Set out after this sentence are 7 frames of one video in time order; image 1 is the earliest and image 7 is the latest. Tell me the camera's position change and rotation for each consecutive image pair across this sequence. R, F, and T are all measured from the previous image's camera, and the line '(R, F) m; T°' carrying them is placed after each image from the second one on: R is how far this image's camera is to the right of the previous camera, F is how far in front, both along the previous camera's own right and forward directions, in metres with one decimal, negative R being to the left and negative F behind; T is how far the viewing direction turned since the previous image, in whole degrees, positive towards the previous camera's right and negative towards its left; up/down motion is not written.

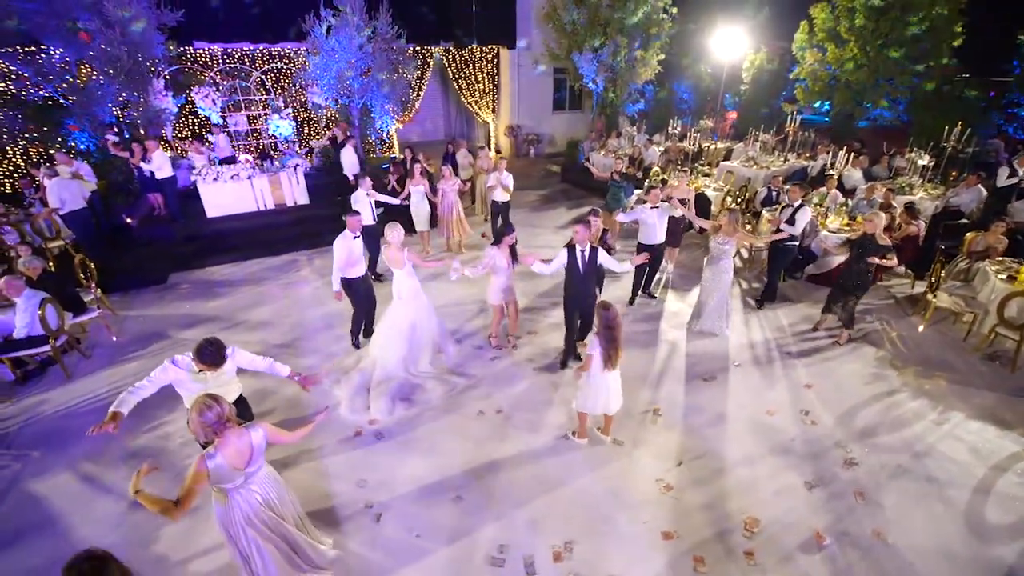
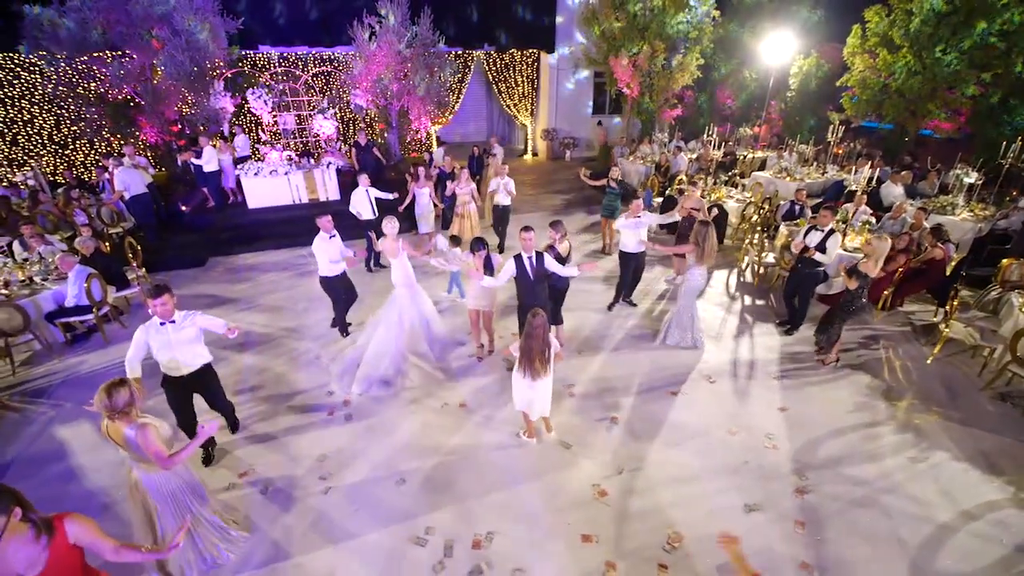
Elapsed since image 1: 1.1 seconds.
(+0.9, -0.1) m; -6°
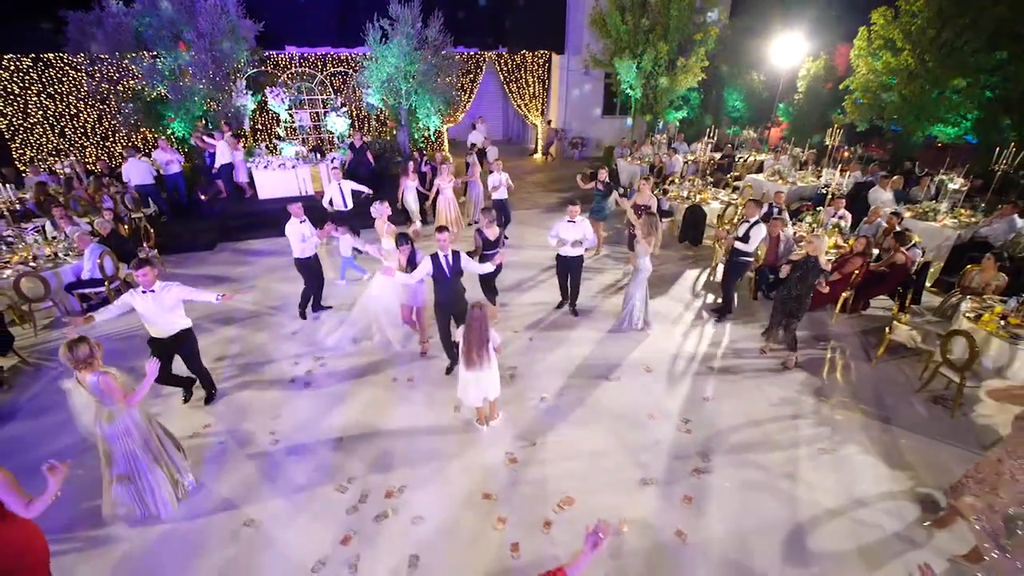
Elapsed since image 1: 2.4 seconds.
(+1.0, -0.4) m; -4°
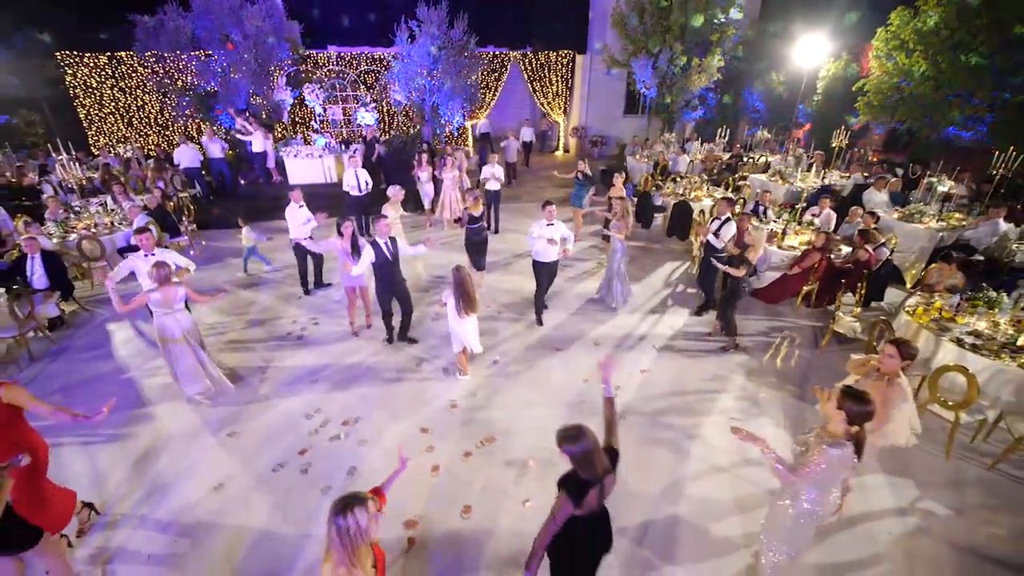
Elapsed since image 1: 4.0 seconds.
(+1.0, -0.6) m; -5°
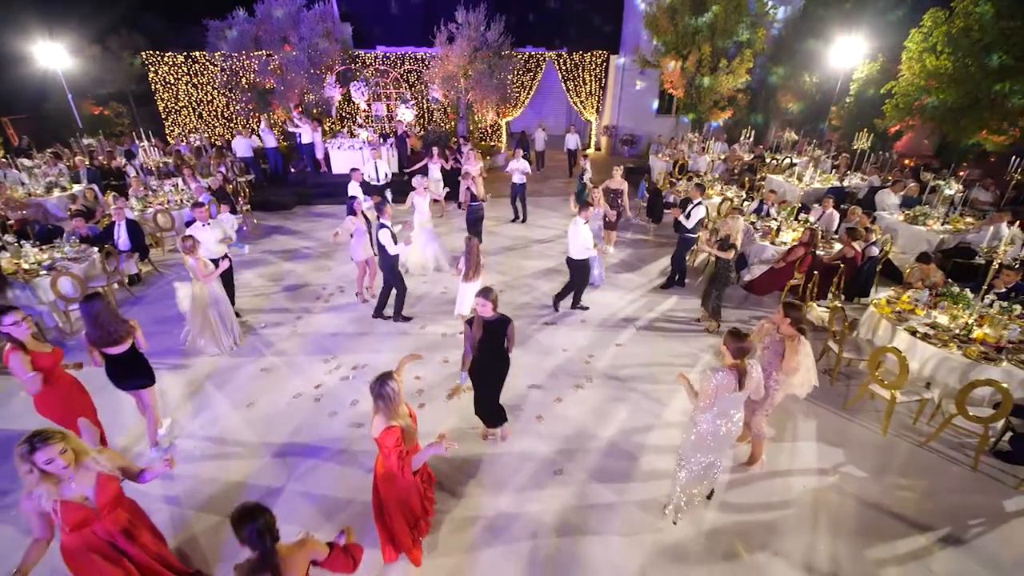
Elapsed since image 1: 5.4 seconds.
(+0.7, -0.7) m; -5°
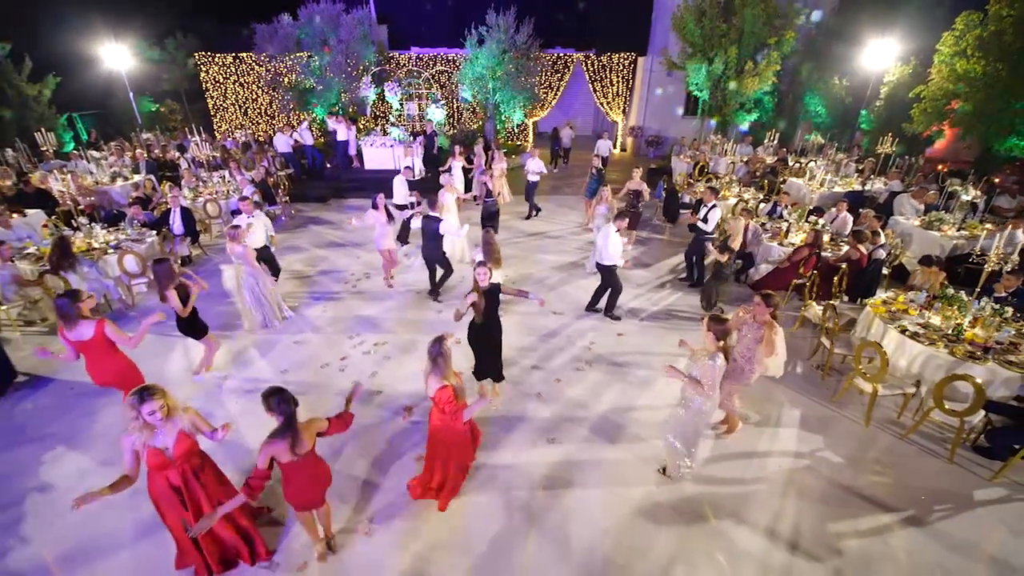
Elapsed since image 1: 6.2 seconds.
(+0.3, -0.5) m; -3°
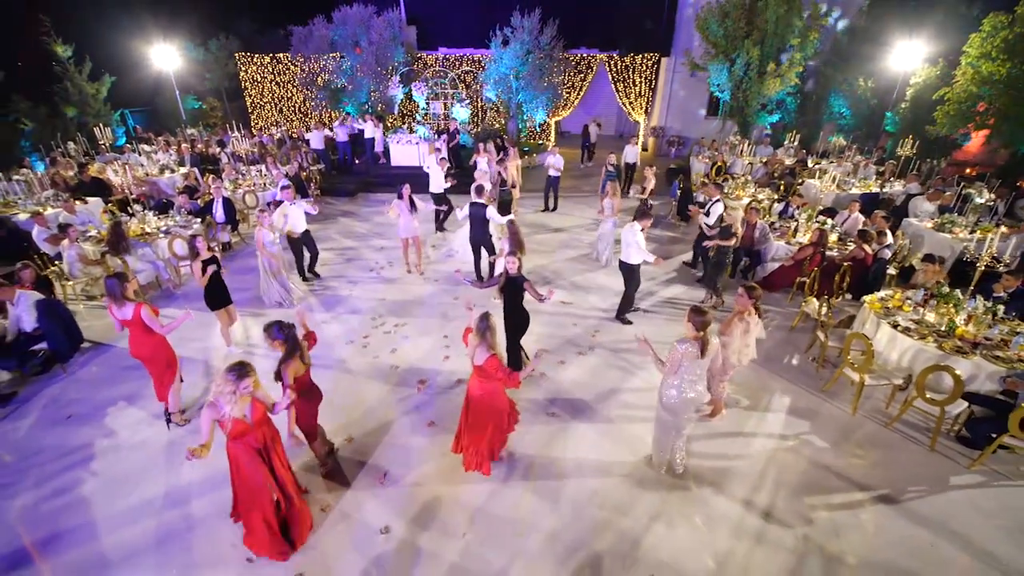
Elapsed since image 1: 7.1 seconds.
(+0.2, -0.4) m; -3°
